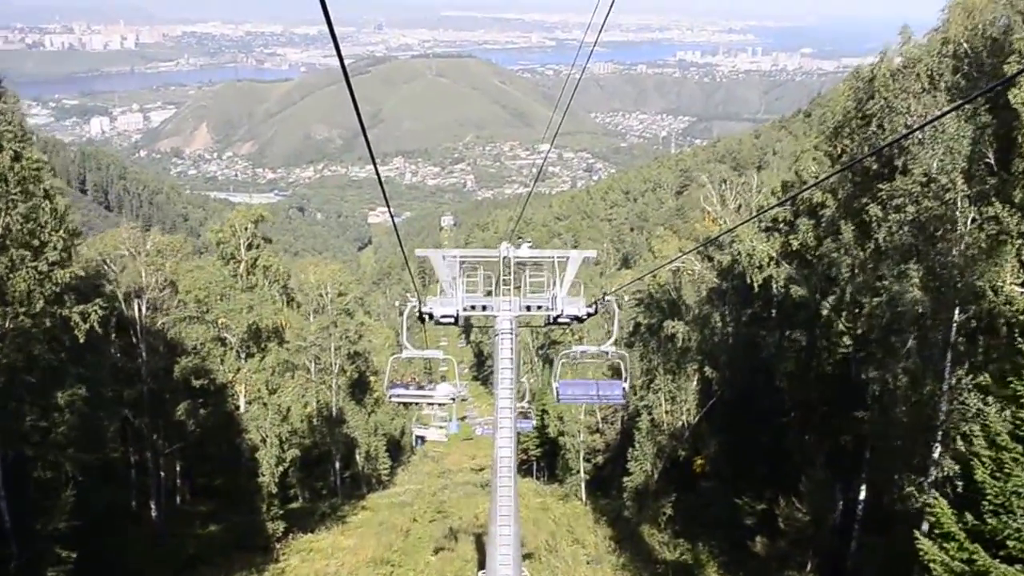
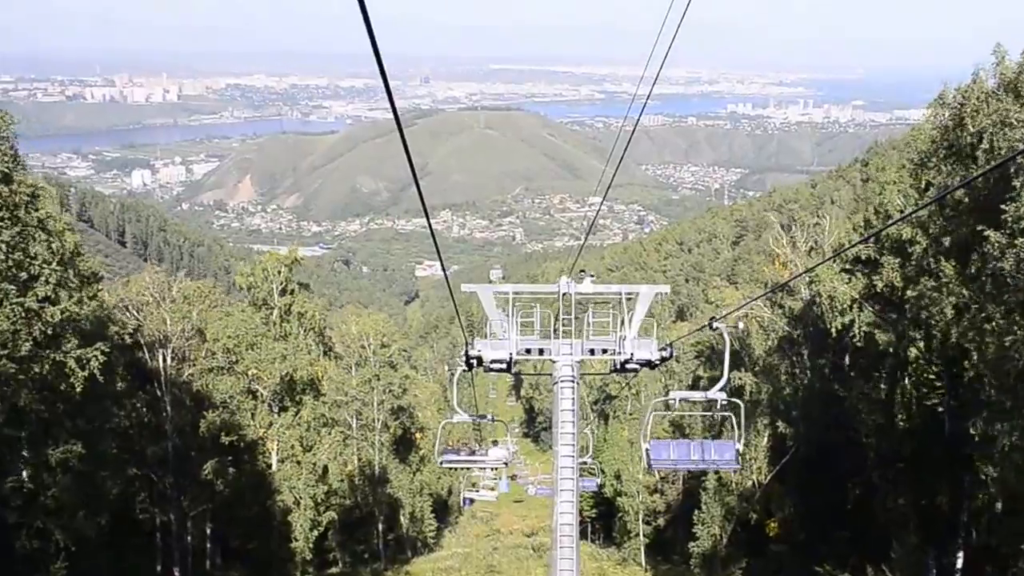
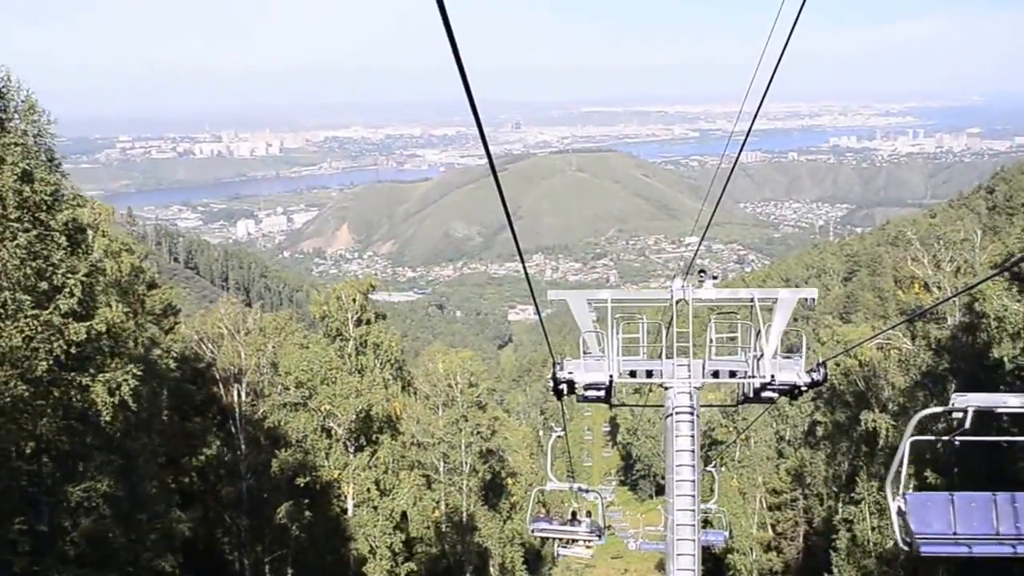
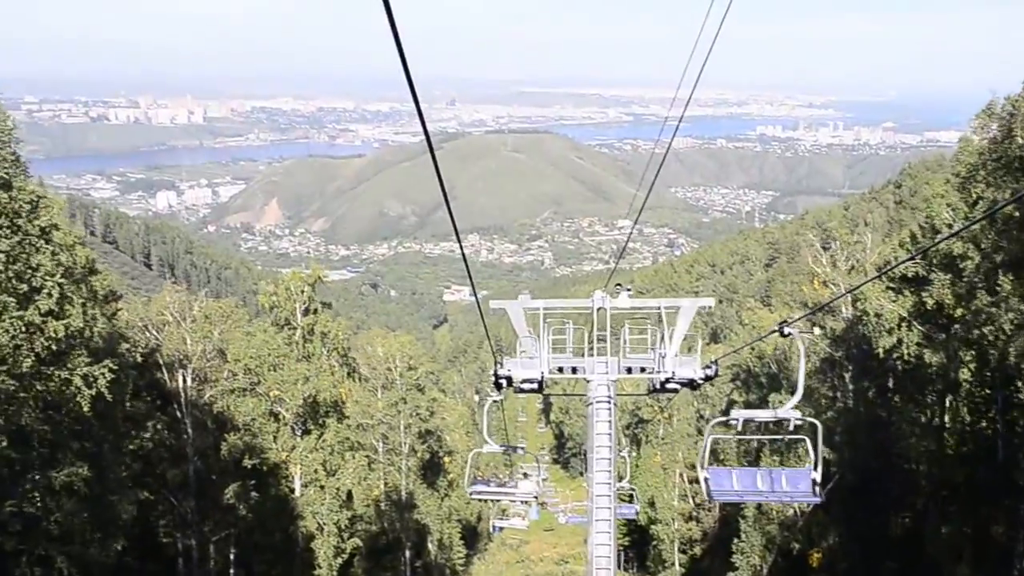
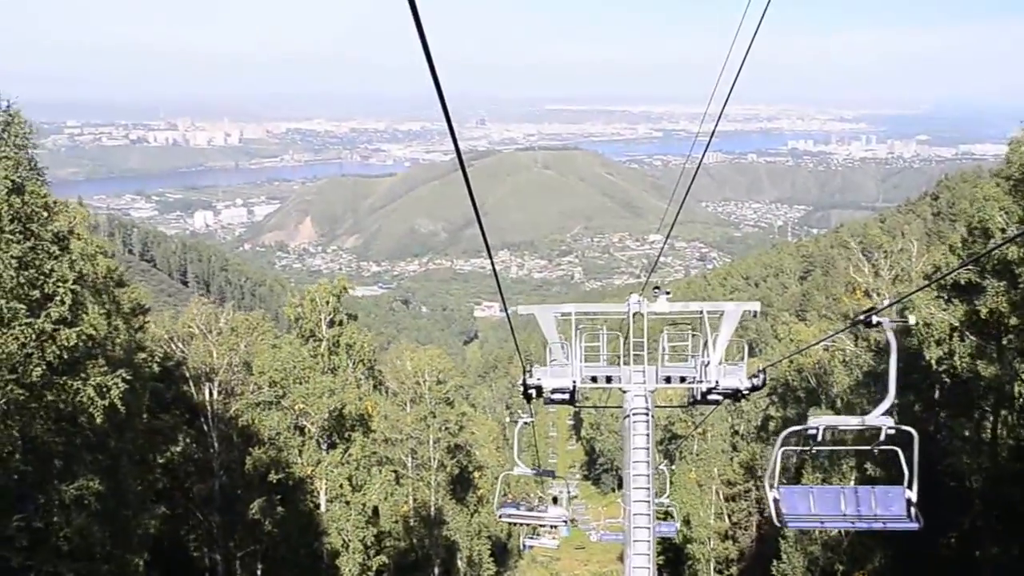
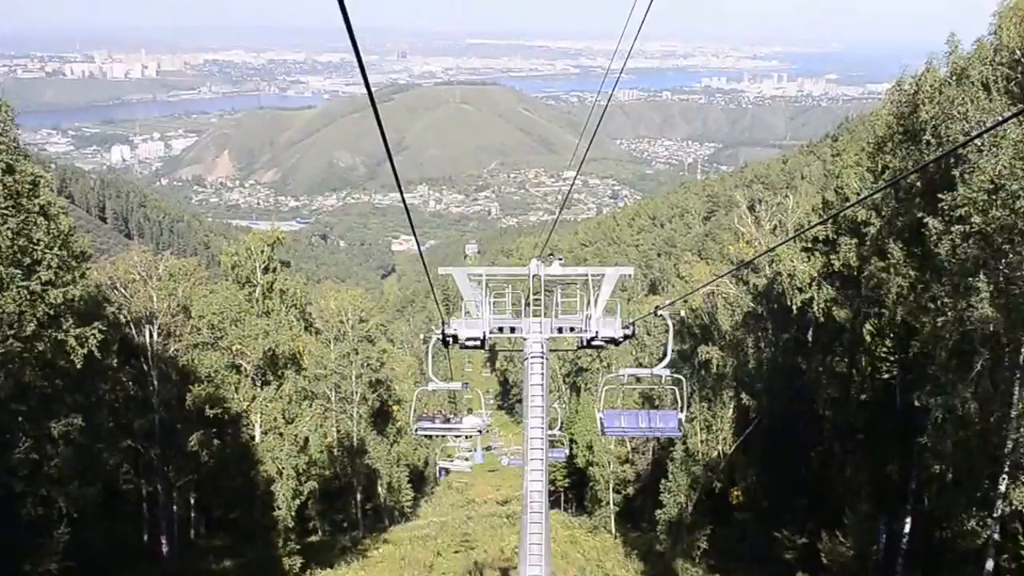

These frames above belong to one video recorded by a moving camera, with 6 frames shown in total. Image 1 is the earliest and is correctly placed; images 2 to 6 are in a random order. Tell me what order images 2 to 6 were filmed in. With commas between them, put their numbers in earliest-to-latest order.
6, 2, 4, 5, 3
